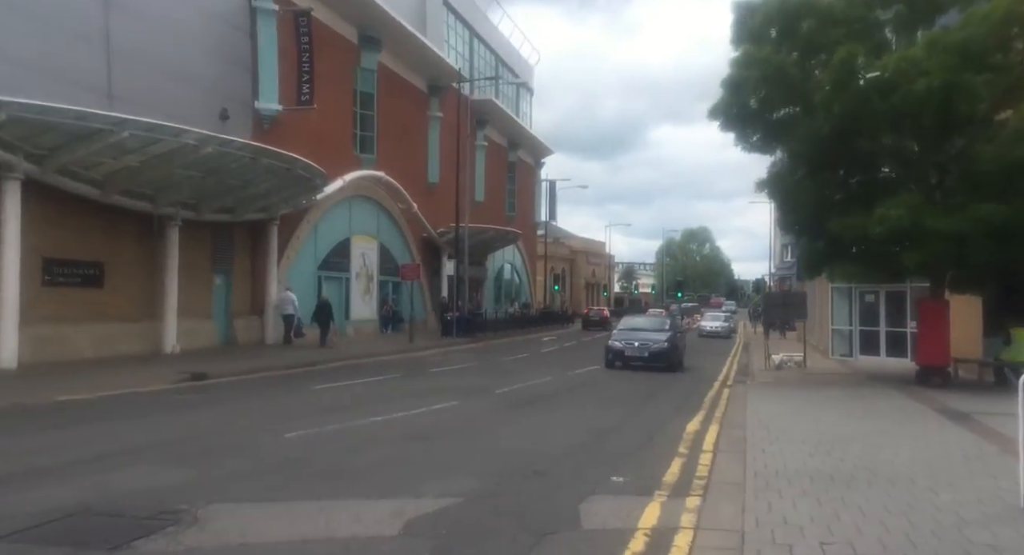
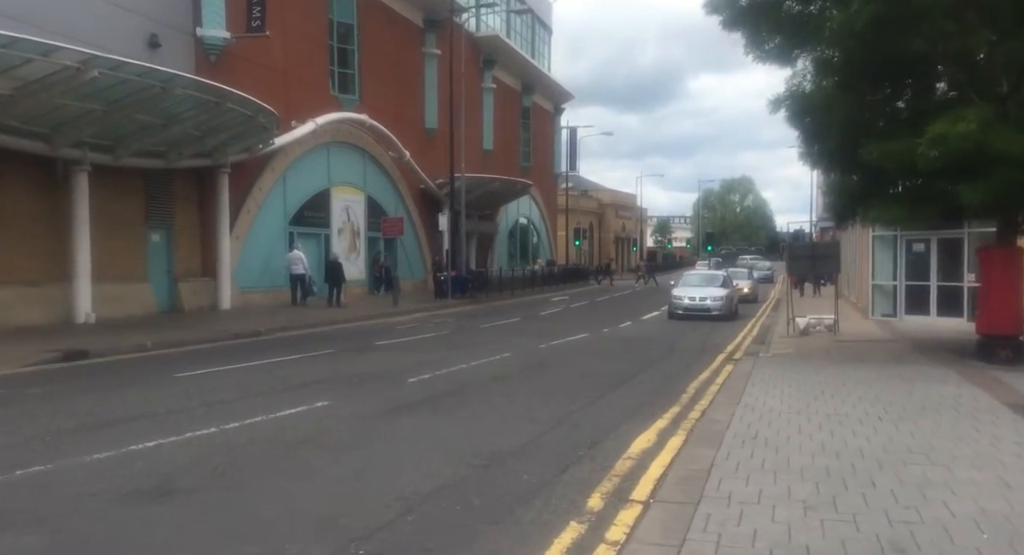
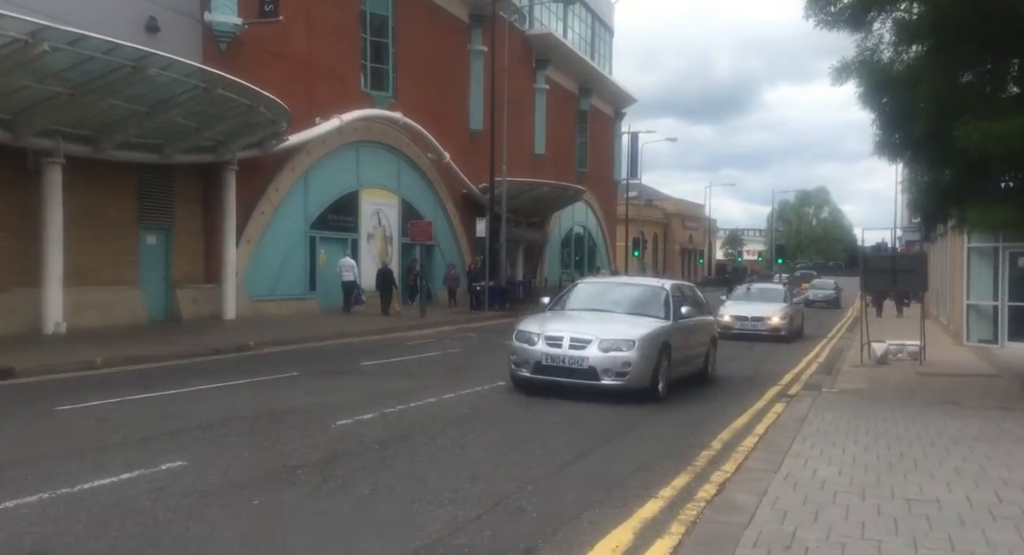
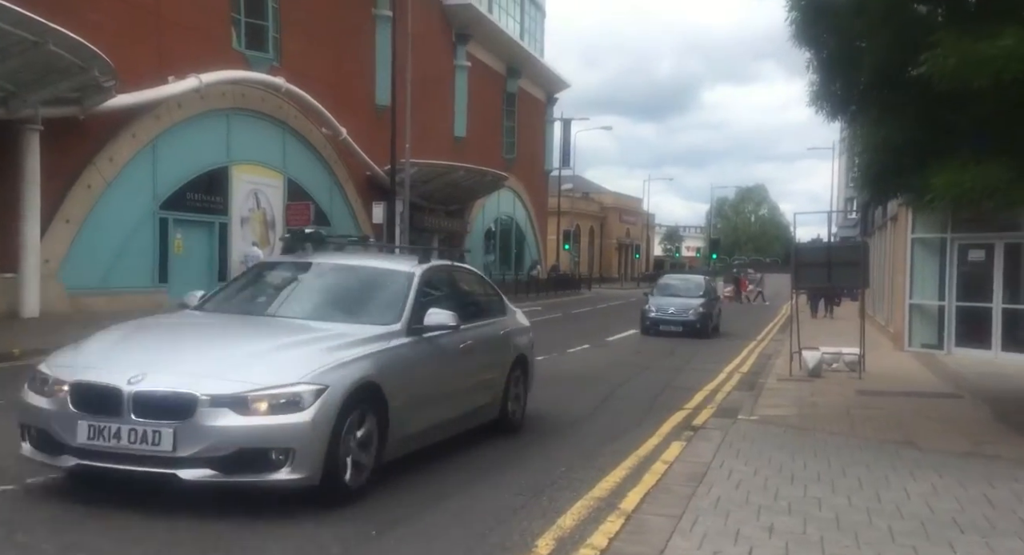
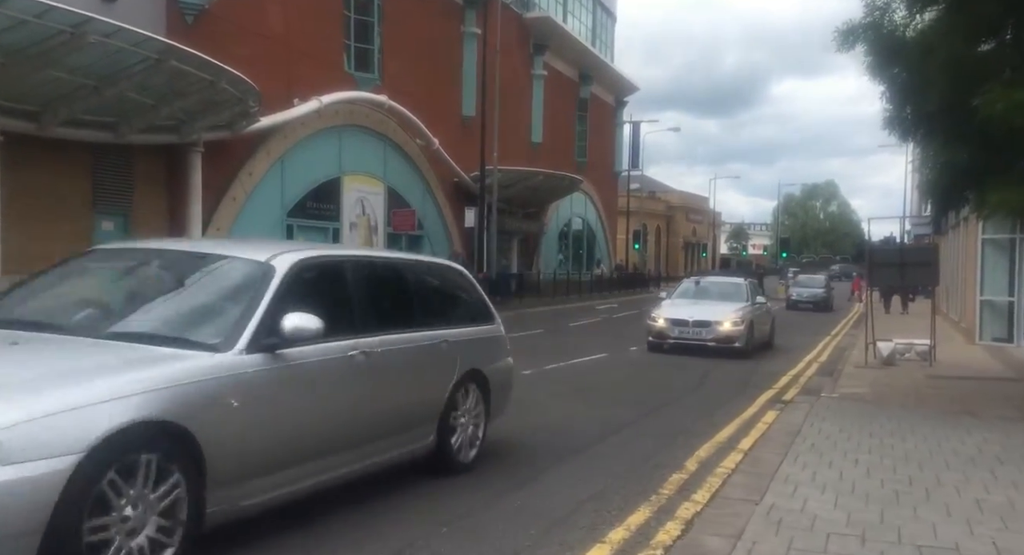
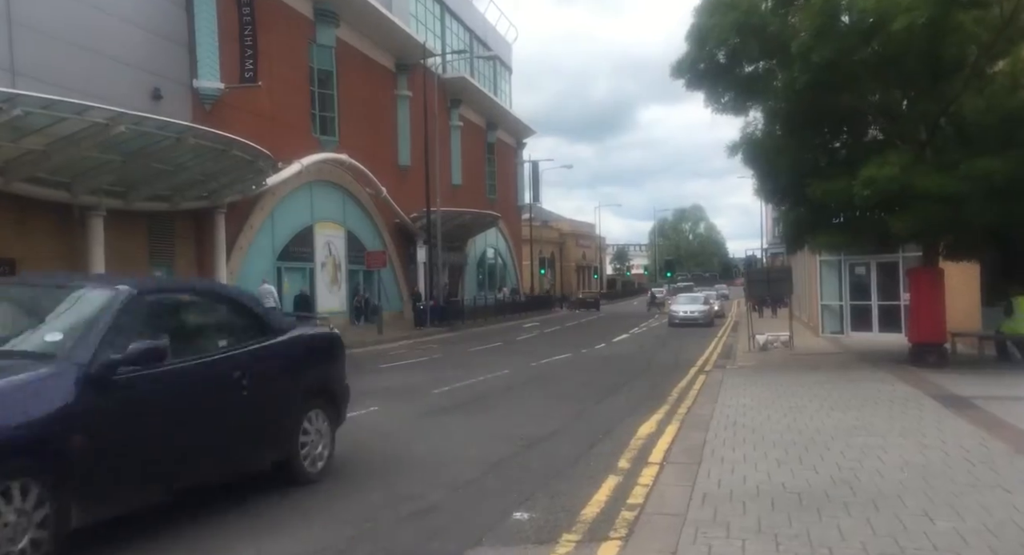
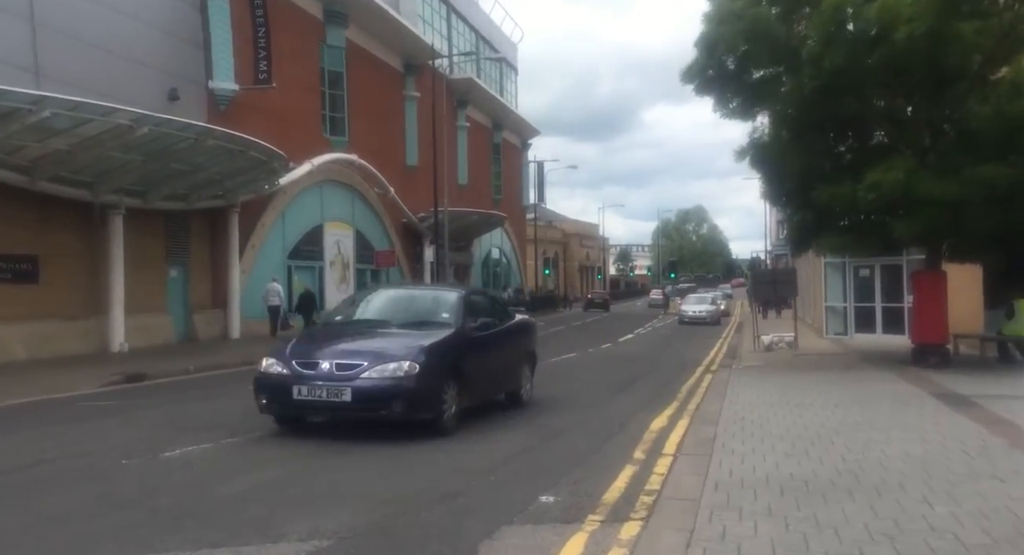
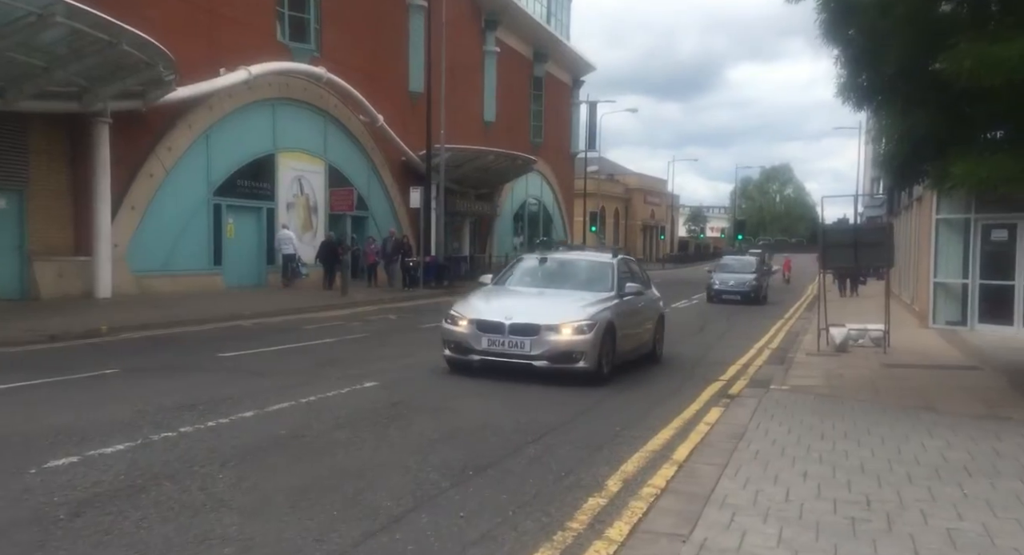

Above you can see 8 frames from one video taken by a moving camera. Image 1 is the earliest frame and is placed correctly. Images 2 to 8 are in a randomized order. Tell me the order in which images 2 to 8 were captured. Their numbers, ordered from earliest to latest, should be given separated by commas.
7, 6, 2, 3, 5, 8, 4
